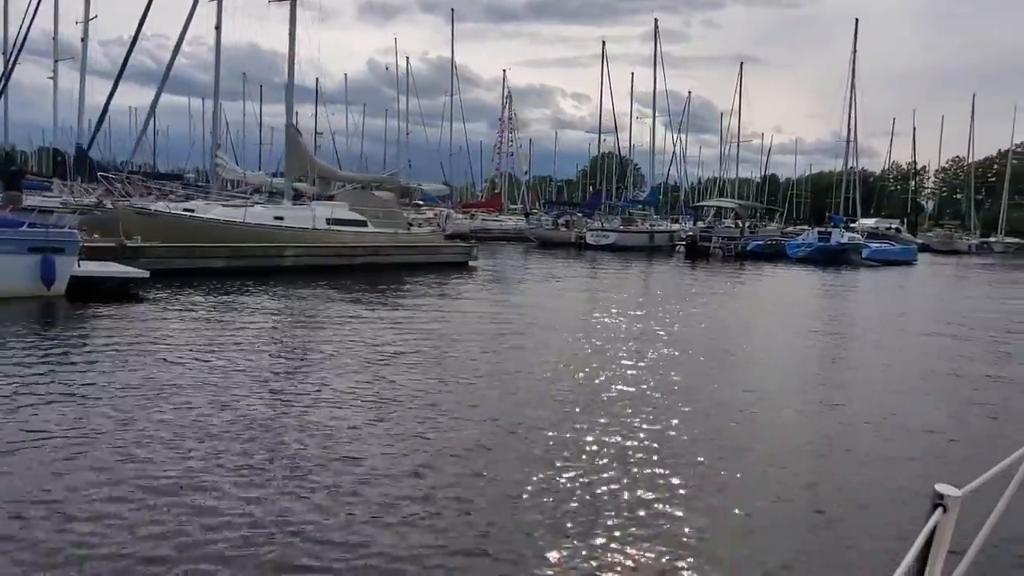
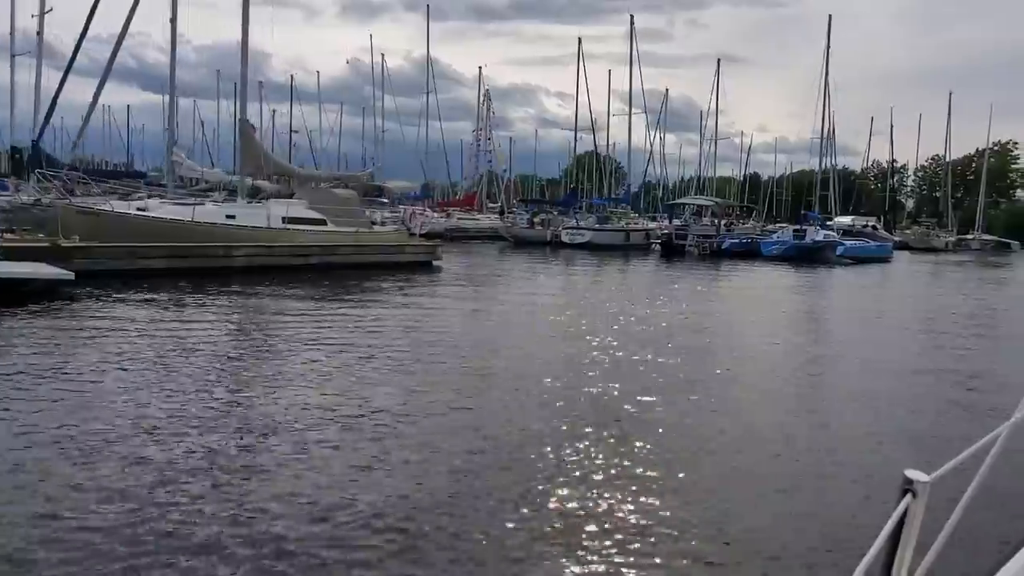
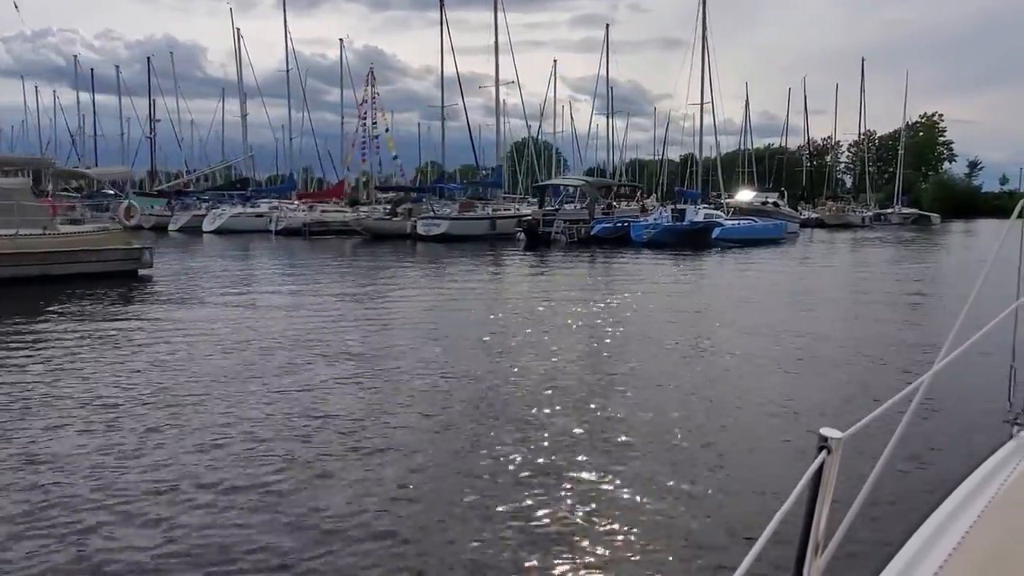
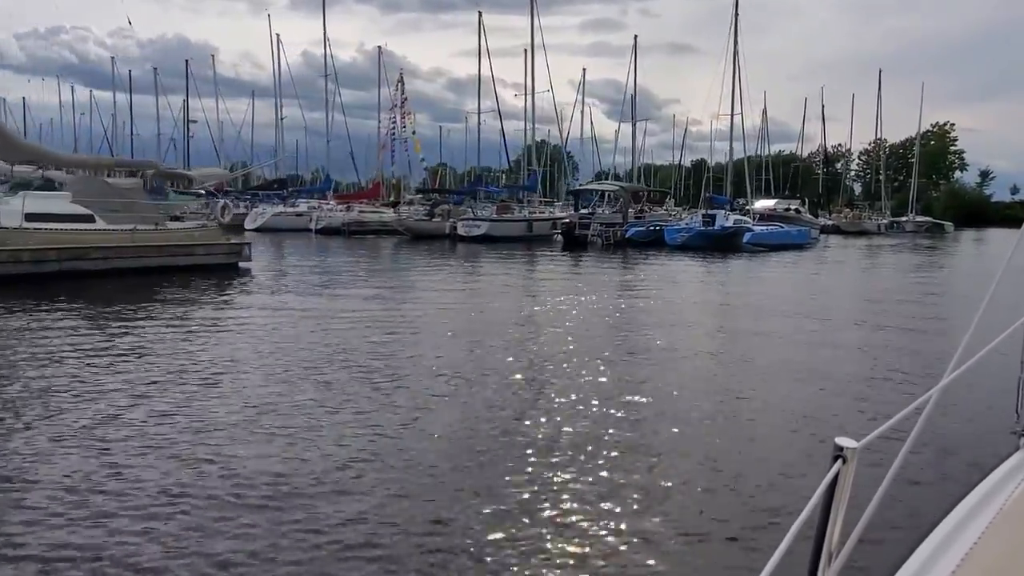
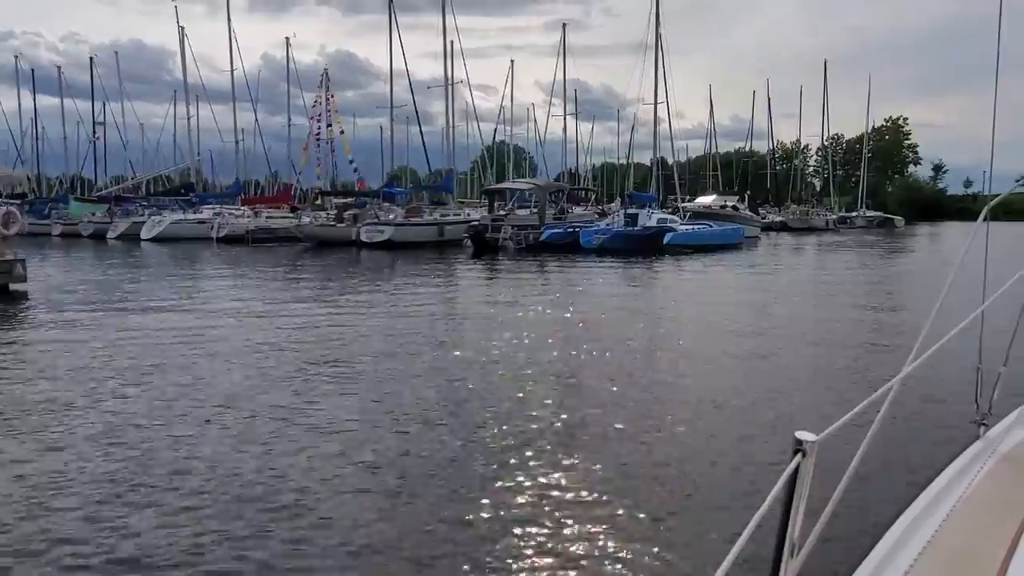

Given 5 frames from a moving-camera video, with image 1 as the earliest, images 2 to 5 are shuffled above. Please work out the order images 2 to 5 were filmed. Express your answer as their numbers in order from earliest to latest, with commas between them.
2, 4, 3, 5
